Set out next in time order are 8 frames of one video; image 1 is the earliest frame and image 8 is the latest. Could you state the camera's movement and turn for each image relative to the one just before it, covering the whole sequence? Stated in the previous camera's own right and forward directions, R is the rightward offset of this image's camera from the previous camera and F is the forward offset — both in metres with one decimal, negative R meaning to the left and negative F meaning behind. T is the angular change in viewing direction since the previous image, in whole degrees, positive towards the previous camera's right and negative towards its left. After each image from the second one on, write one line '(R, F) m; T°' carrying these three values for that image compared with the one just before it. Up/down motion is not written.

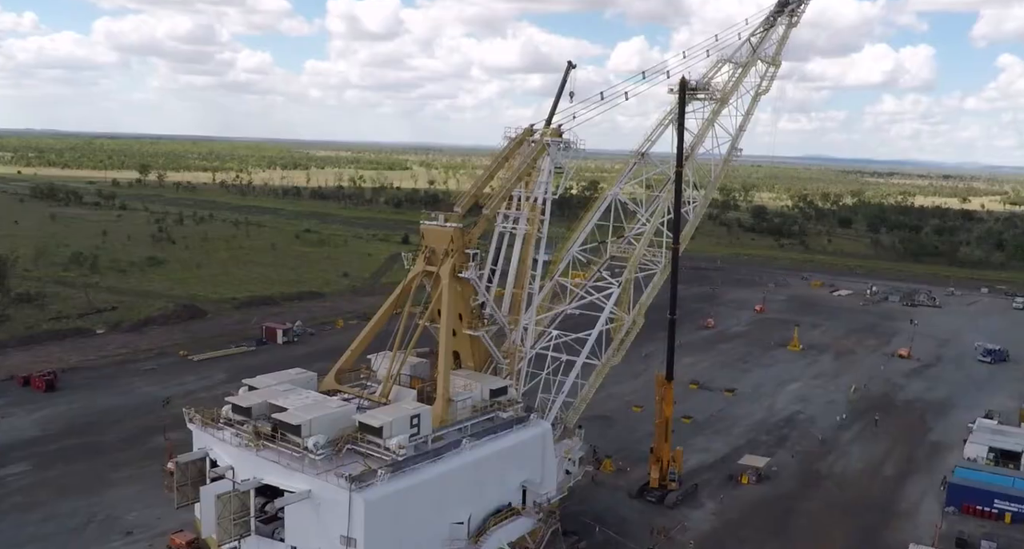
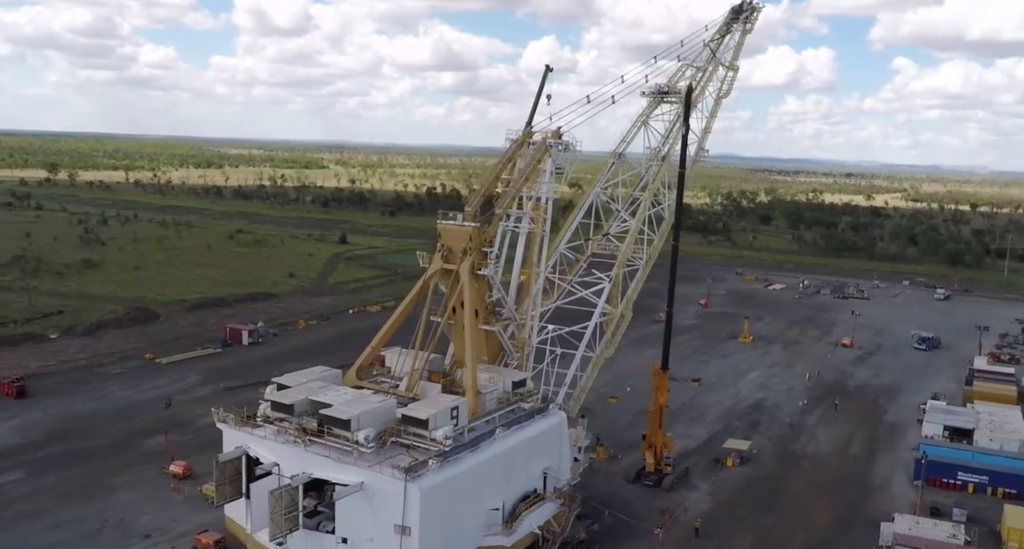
(-2.1, -0.5) m; +6°
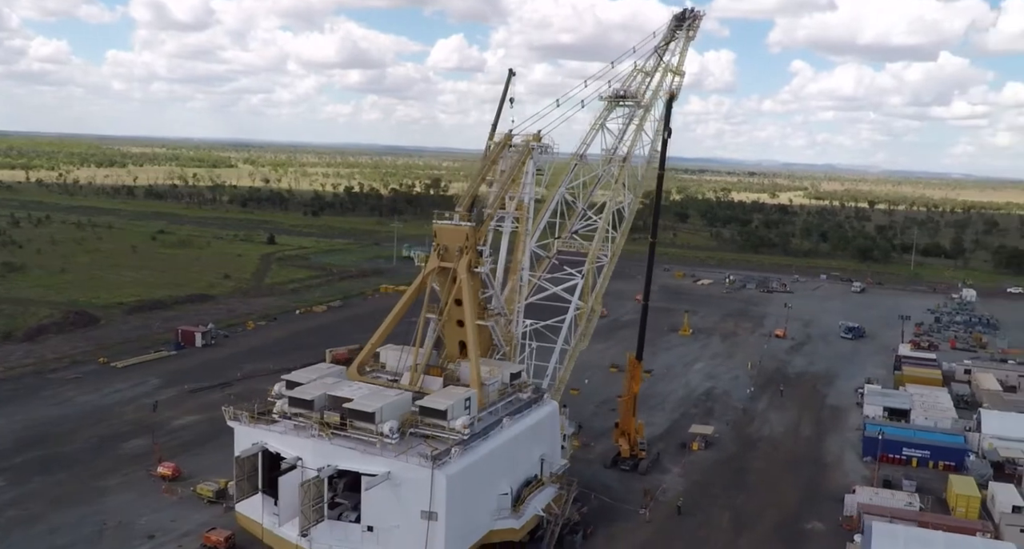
(-1.8, -0.7) m; +6°
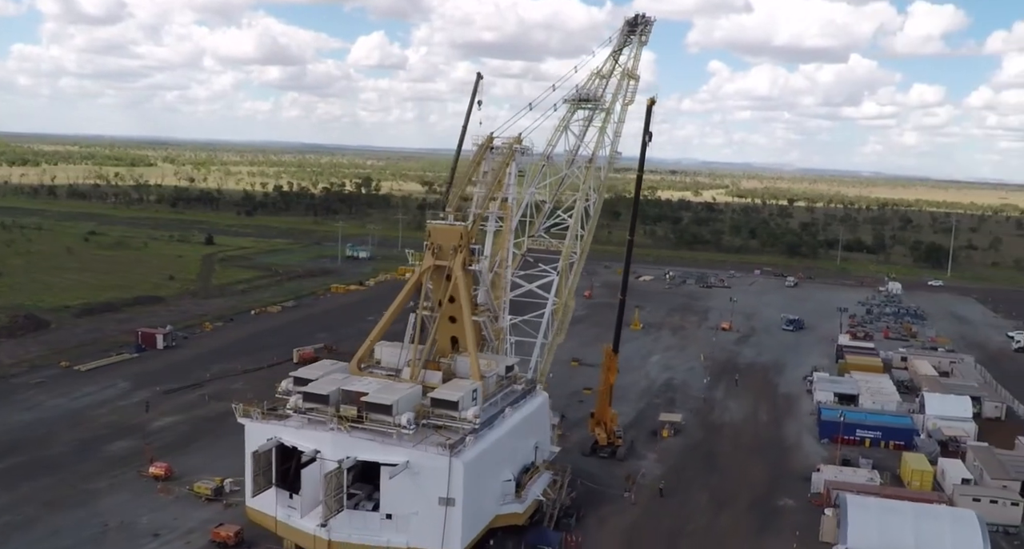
(-1.5, -0.7) m; +5°
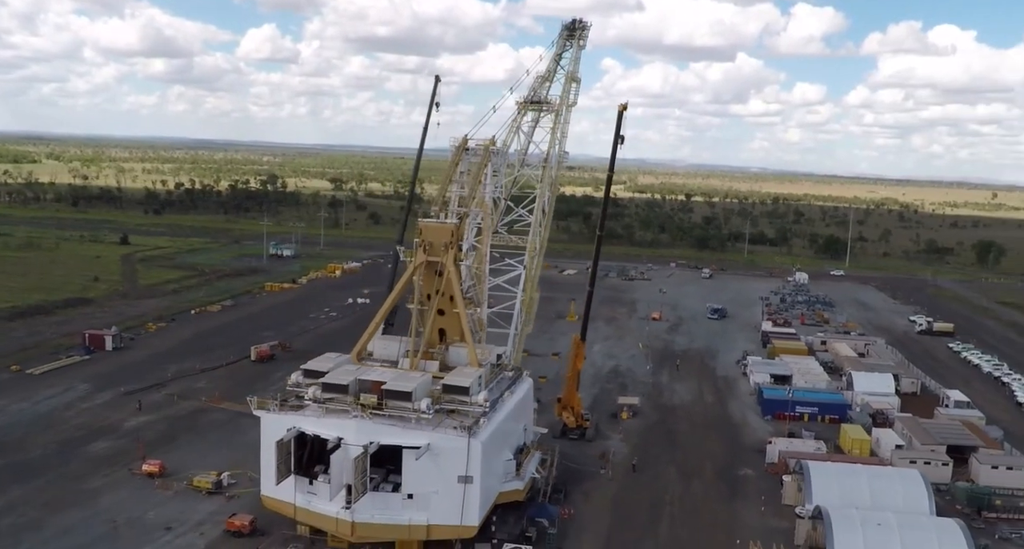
(-2.1, -1.1) m; +7°
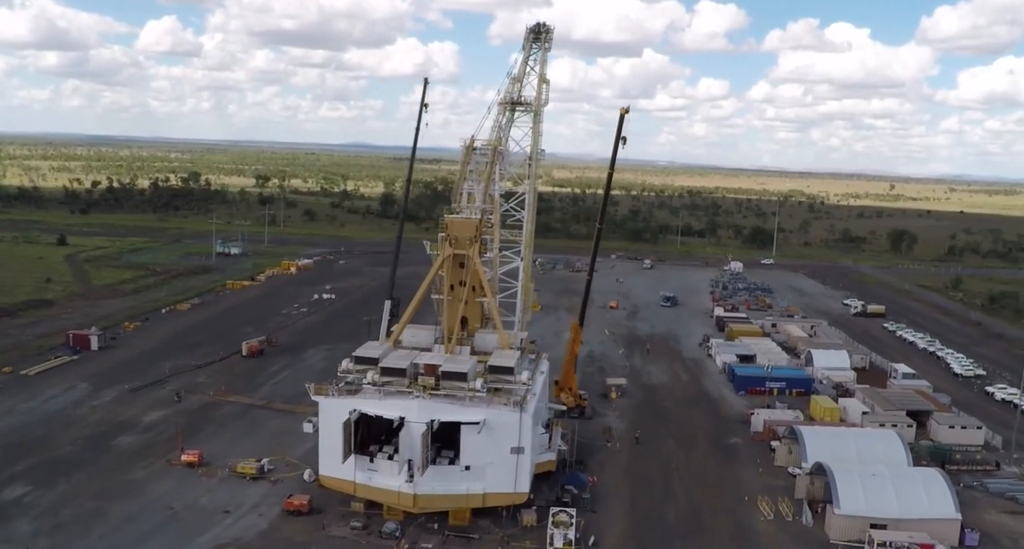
(-2.6, -1.6) m; +6°
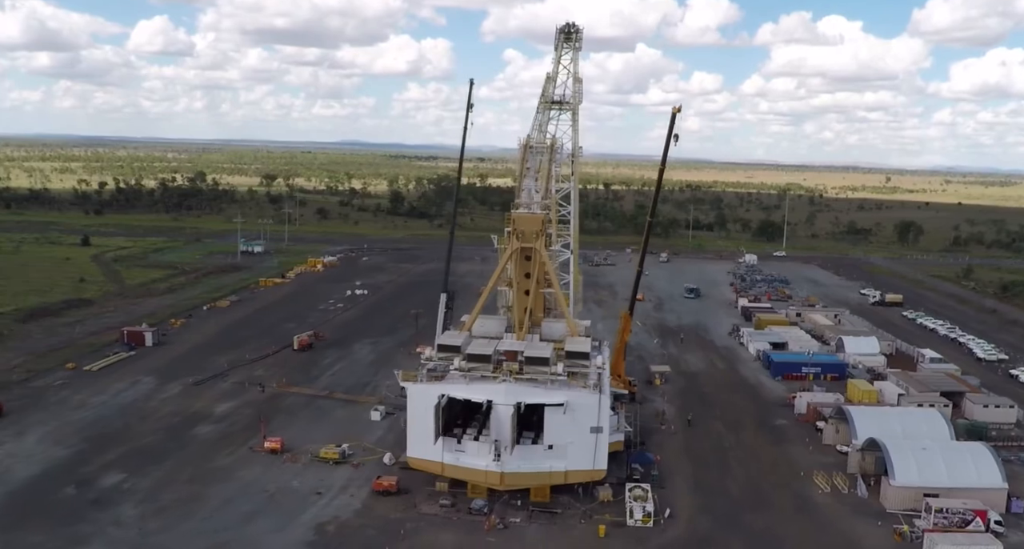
(-1.8, -1.2) m; 0°
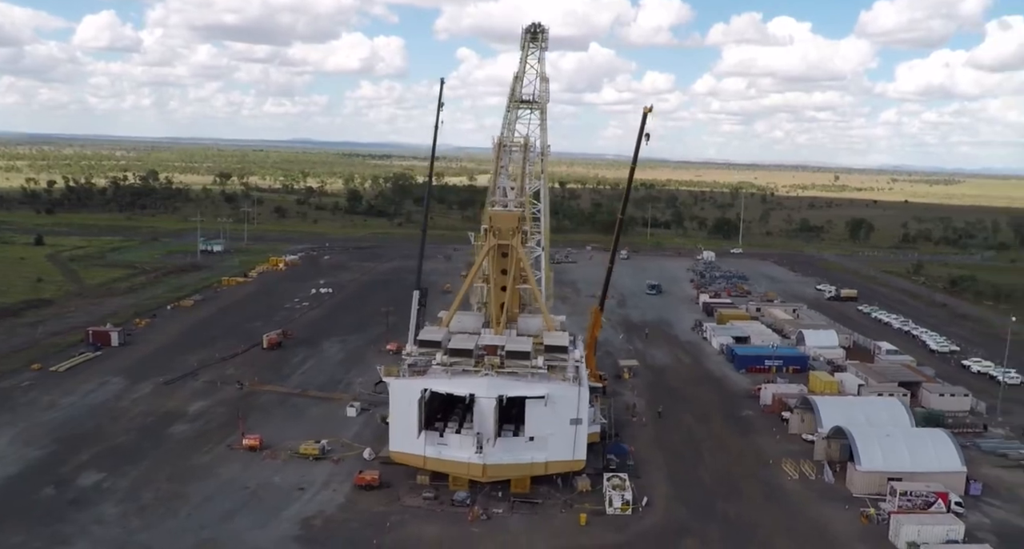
(-0.6, -0.4) m; +3°
